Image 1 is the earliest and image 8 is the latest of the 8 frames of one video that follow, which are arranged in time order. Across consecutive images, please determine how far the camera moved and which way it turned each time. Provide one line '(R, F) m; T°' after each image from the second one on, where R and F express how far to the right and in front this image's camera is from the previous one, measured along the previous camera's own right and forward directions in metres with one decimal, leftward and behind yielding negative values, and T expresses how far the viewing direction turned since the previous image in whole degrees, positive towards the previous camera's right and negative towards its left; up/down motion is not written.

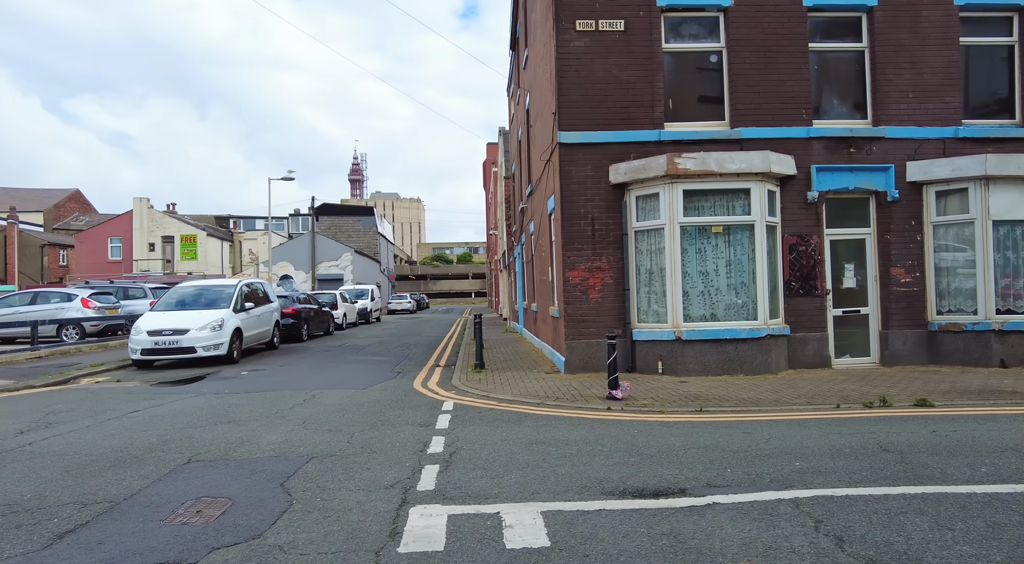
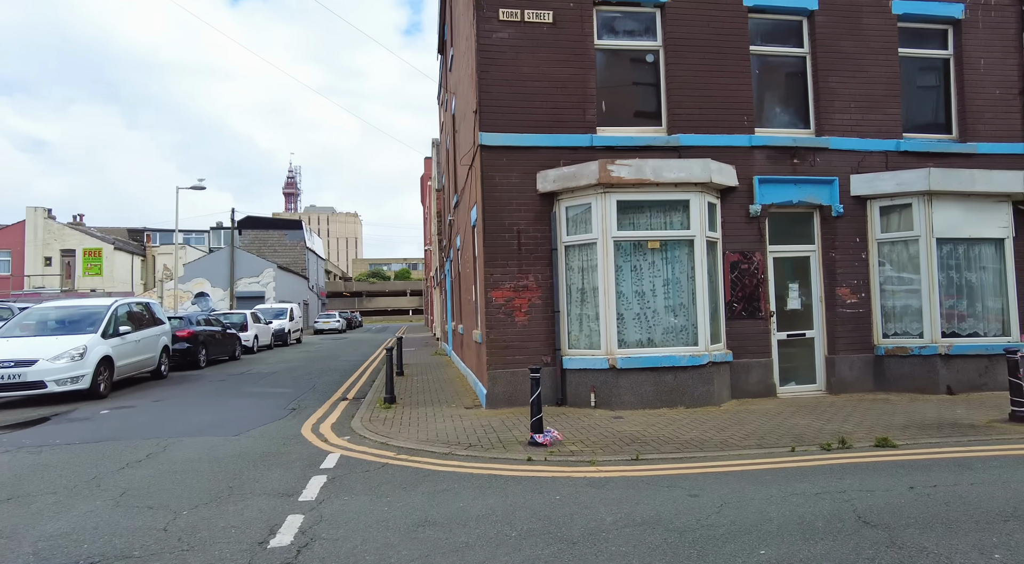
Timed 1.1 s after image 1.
(+0.4, +1.2) m; +5°
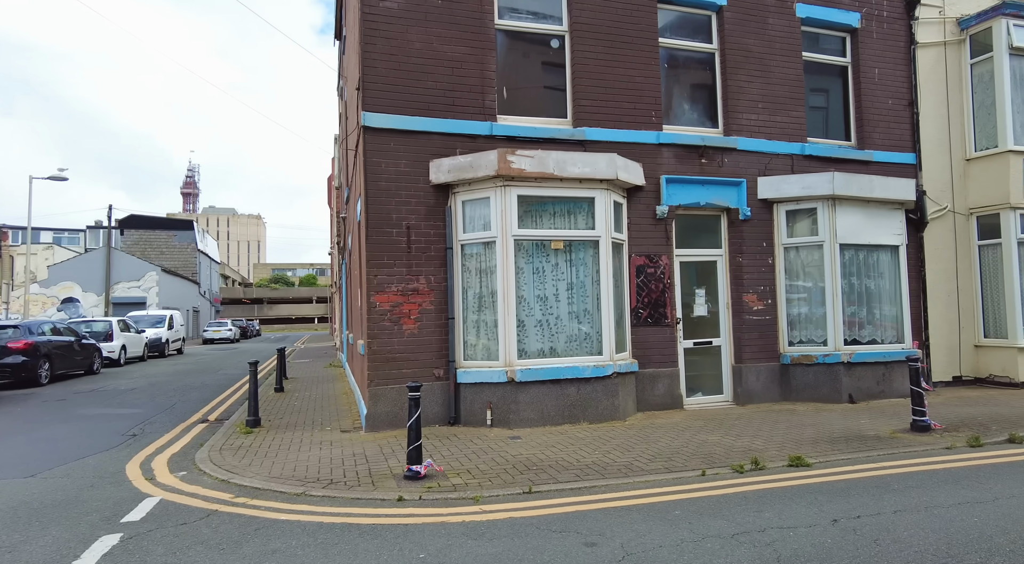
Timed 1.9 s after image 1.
(+0.3, +0.9) m; +8°
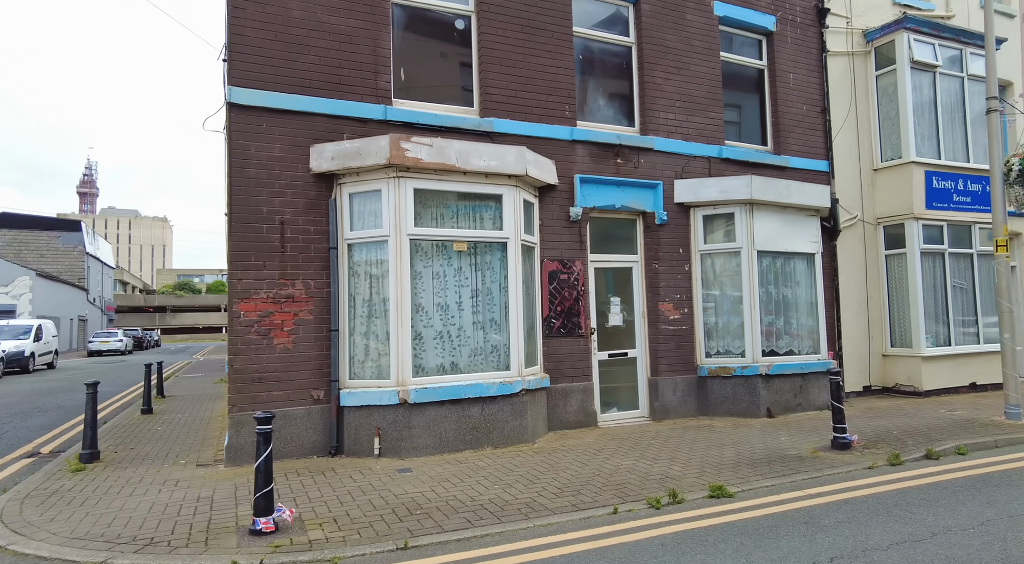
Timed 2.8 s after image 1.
(+0.3, +0.9) m; +7°
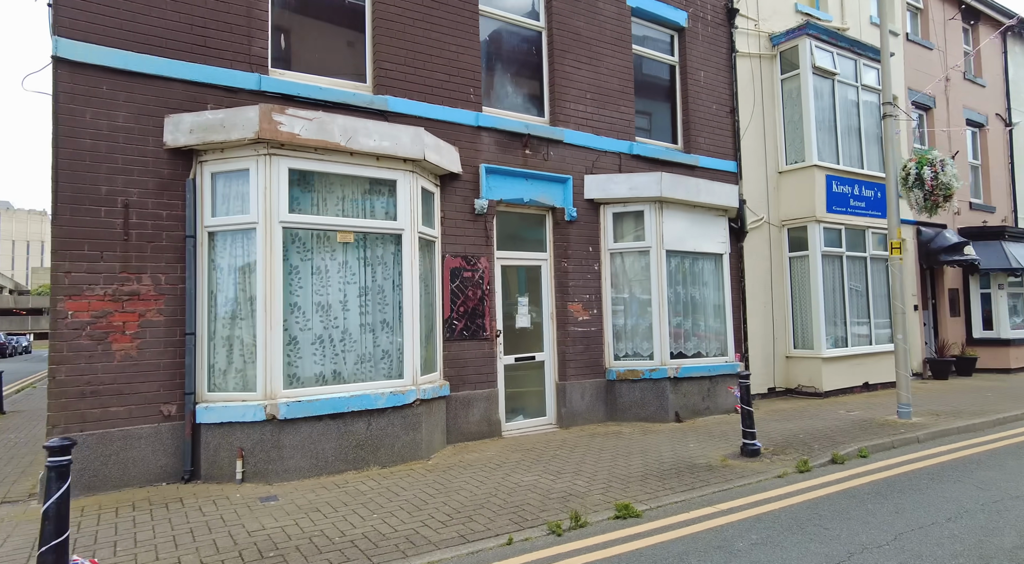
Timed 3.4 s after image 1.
(+0.2, +0.7) m; +8°
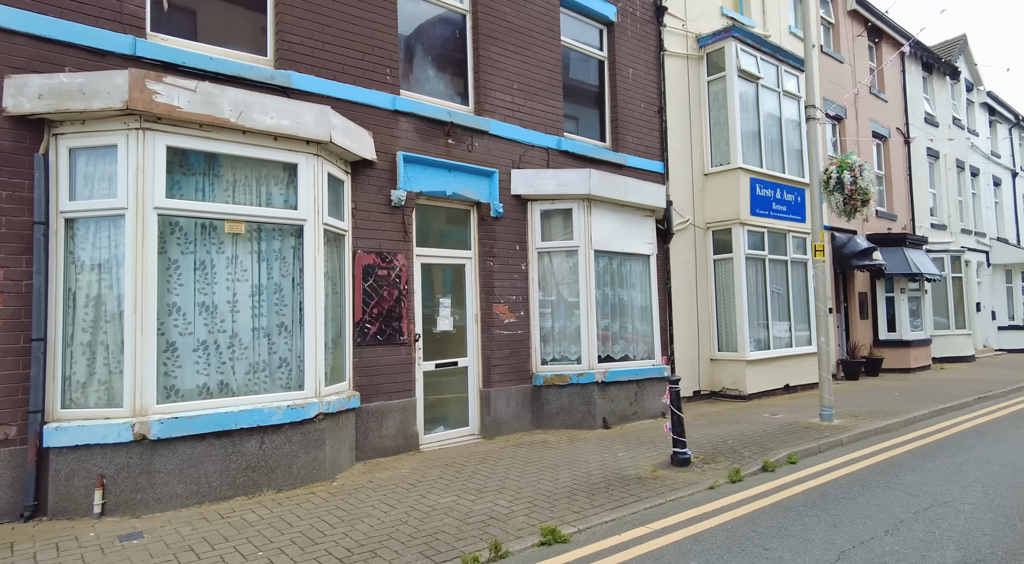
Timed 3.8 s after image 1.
(+0.1, +0.6) m; +7°
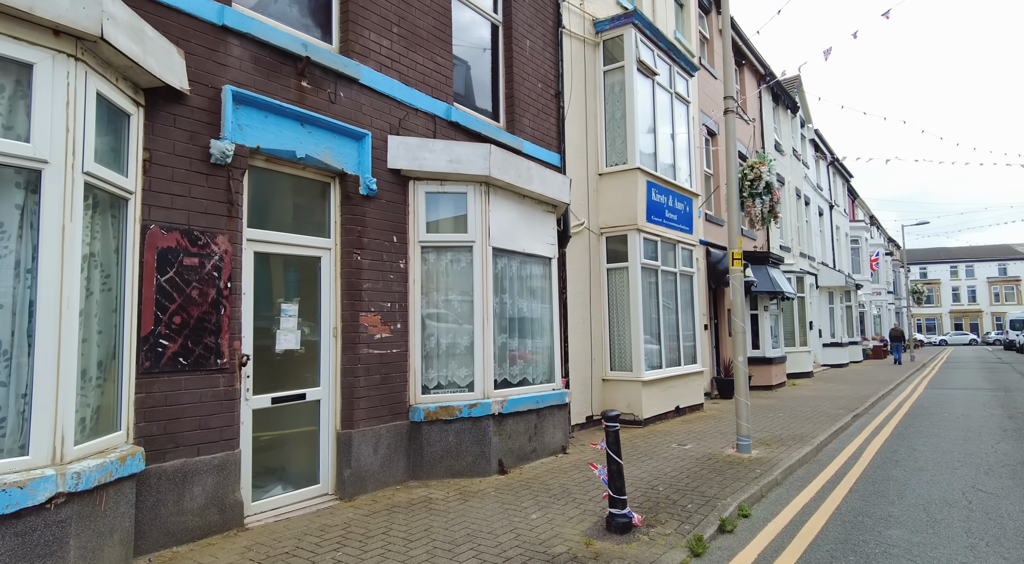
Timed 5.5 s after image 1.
(-0.2, +2.0) m; +14°
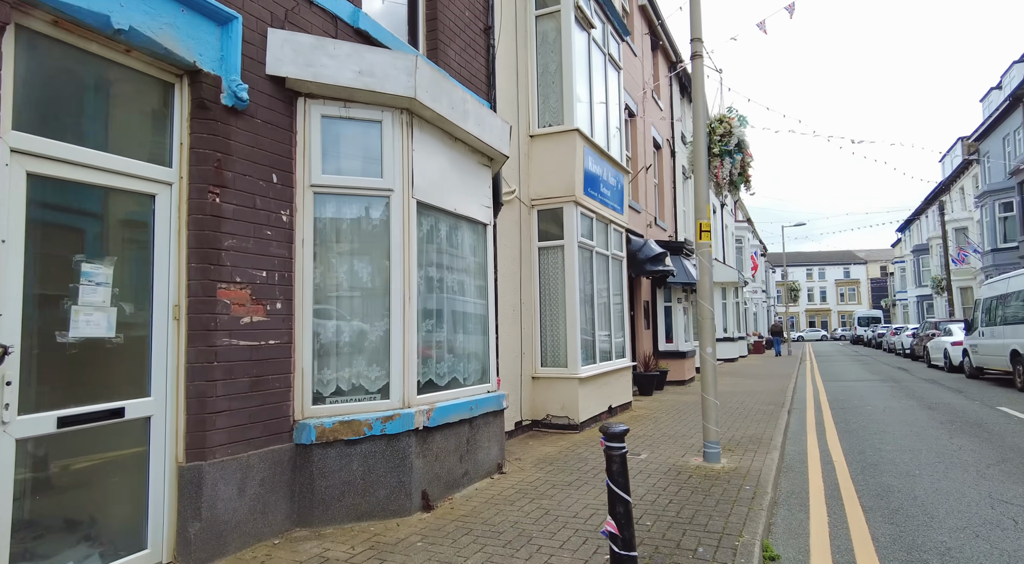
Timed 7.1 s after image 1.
(-0.3, +1.8) m; +10°
